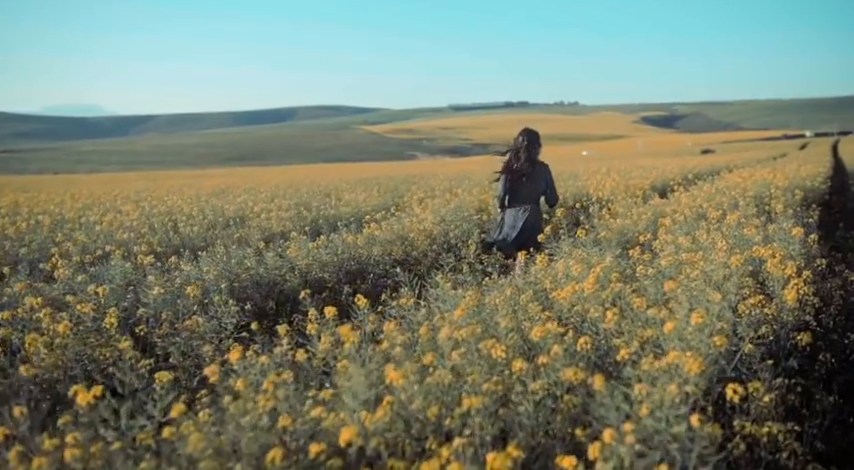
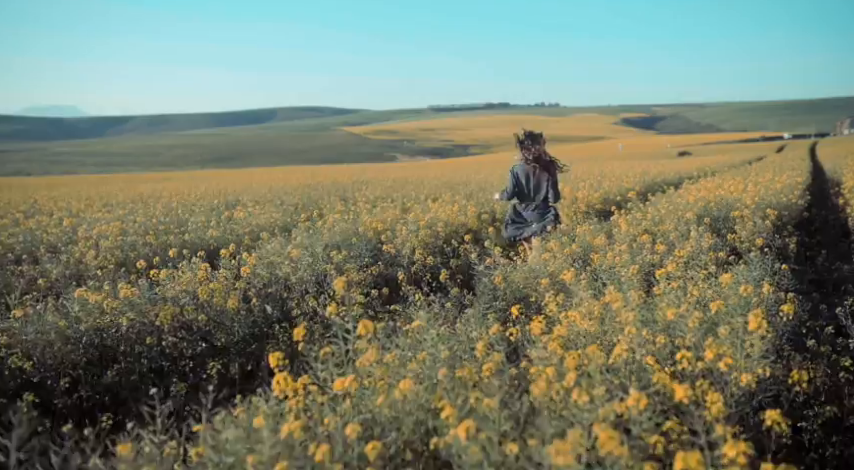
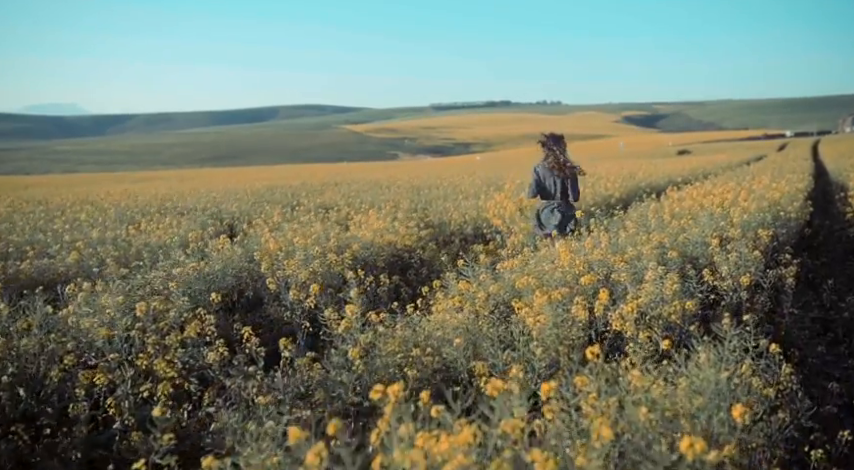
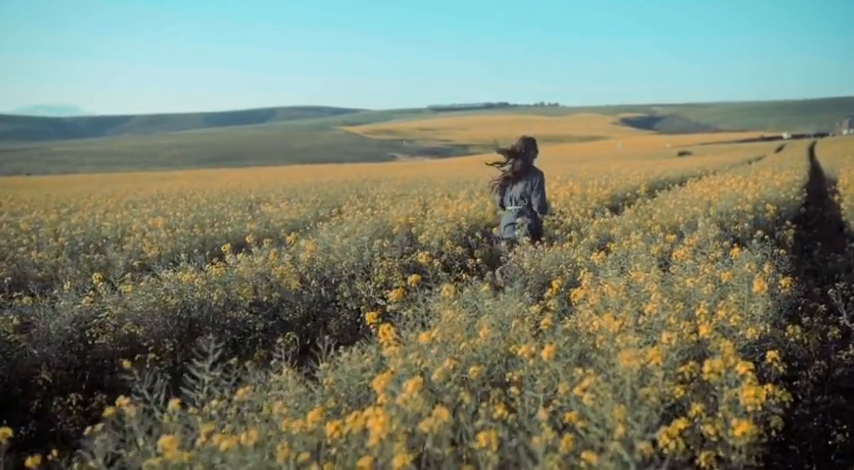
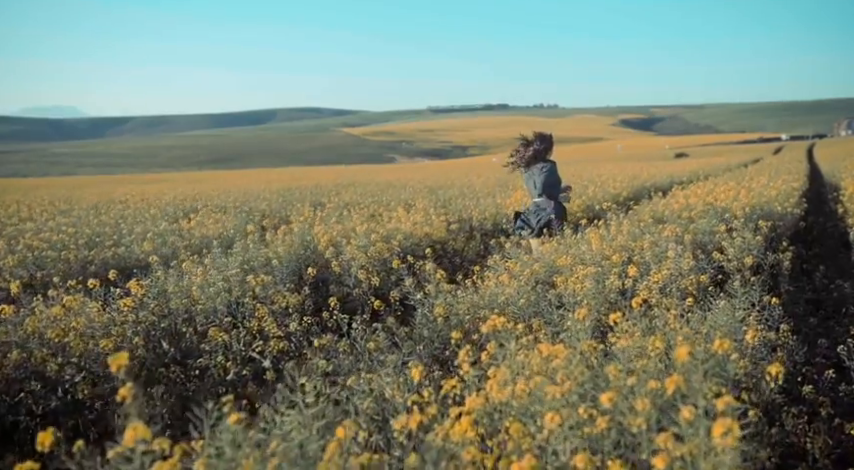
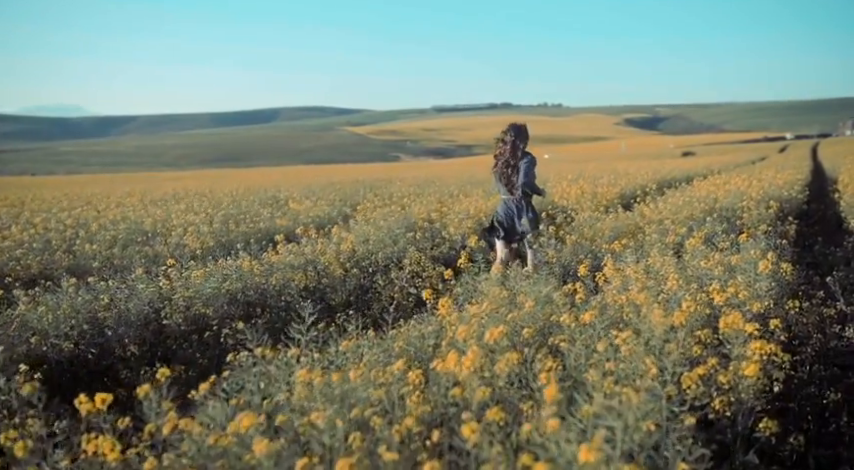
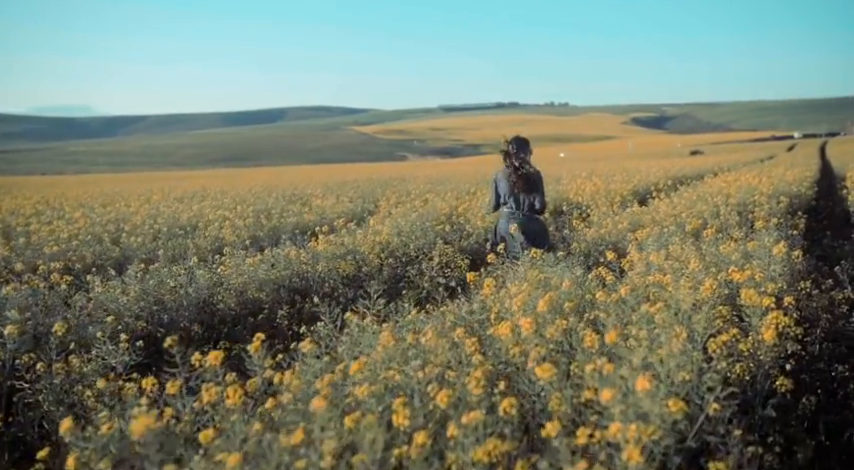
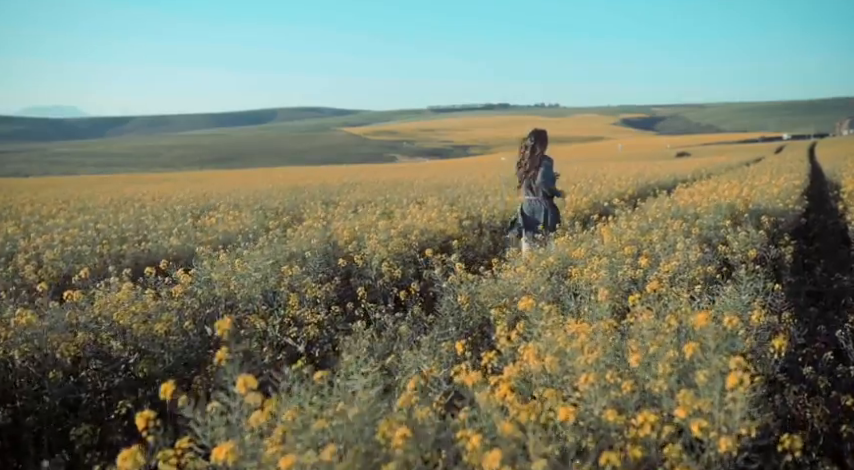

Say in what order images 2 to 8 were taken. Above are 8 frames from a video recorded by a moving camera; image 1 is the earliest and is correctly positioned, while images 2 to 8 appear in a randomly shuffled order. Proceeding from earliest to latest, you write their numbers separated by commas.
7, 6, 4, 2, 8, 5, 3
